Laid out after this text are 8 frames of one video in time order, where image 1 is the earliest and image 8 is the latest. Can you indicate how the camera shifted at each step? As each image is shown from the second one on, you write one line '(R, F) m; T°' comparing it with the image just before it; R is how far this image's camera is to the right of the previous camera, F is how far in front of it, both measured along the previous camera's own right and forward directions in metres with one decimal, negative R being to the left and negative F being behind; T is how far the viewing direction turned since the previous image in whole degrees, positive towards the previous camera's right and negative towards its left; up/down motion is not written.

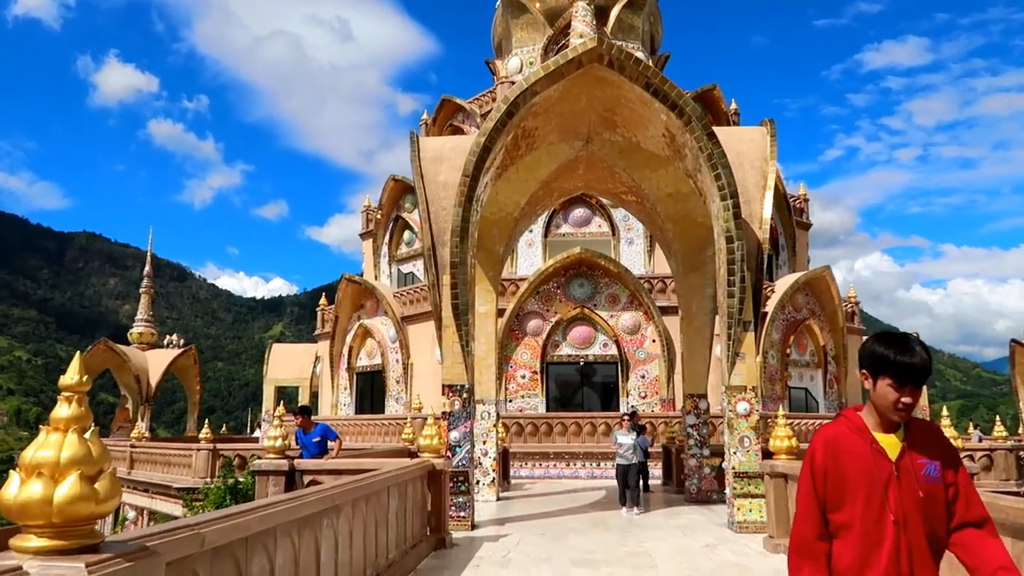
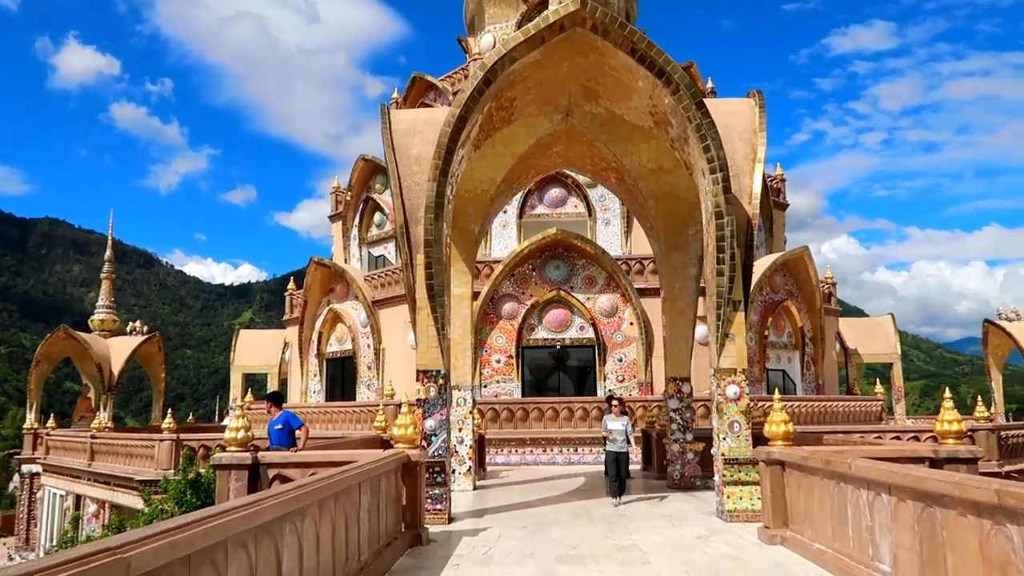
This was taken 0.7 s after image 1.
(-0.1, +0.5) m; +2°
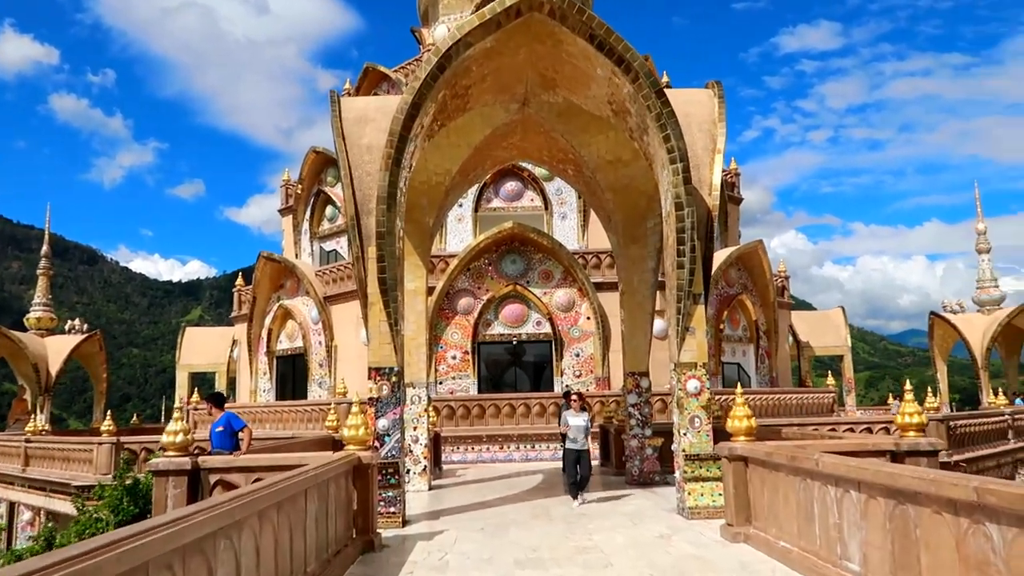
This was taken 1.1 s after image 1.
(0.0, +0.3) m; +3°
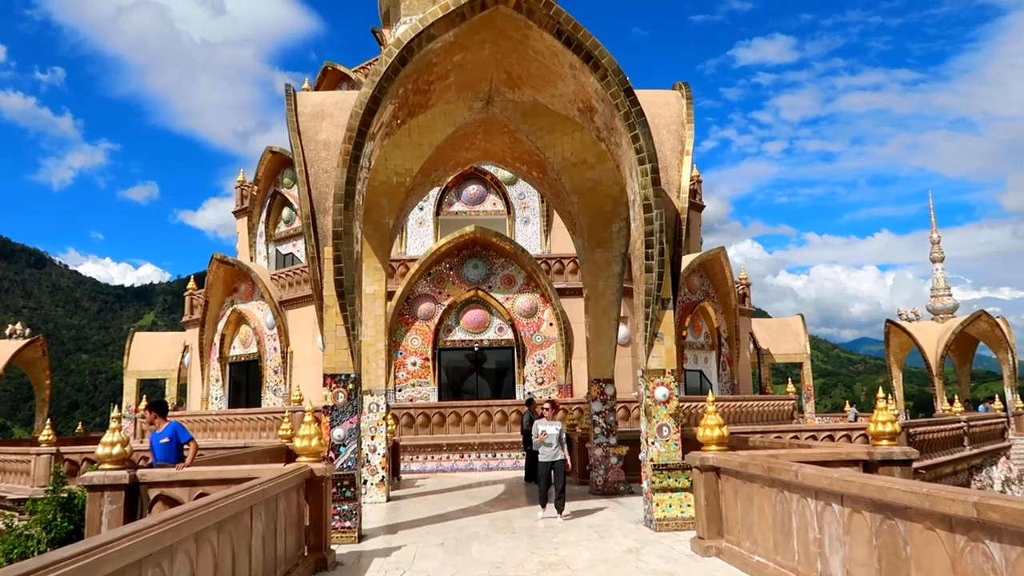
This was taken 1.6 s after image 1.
(0.0, +0.3) m; +3°
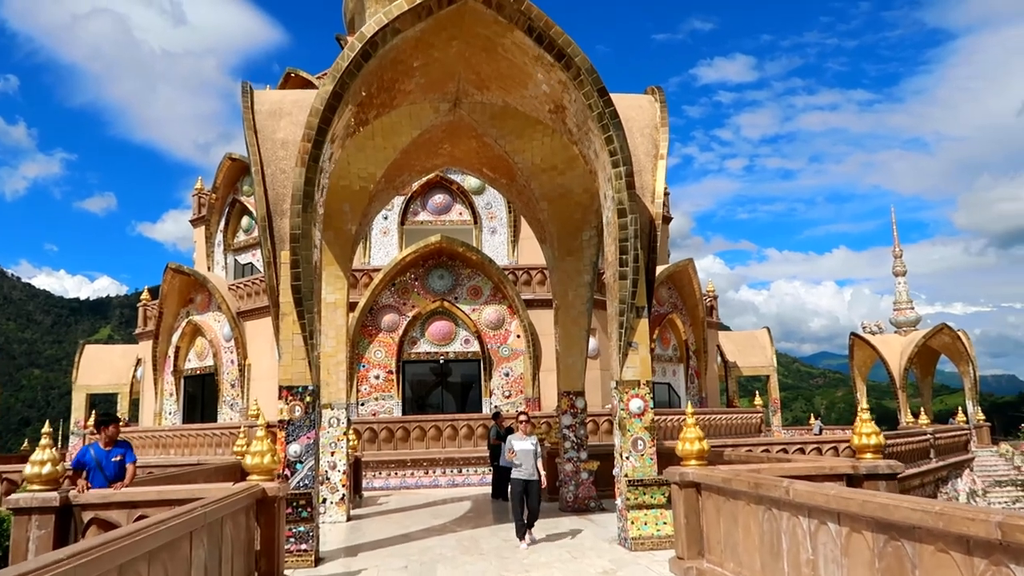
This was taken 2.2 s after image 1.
(0.0, +0.4) m; +3°
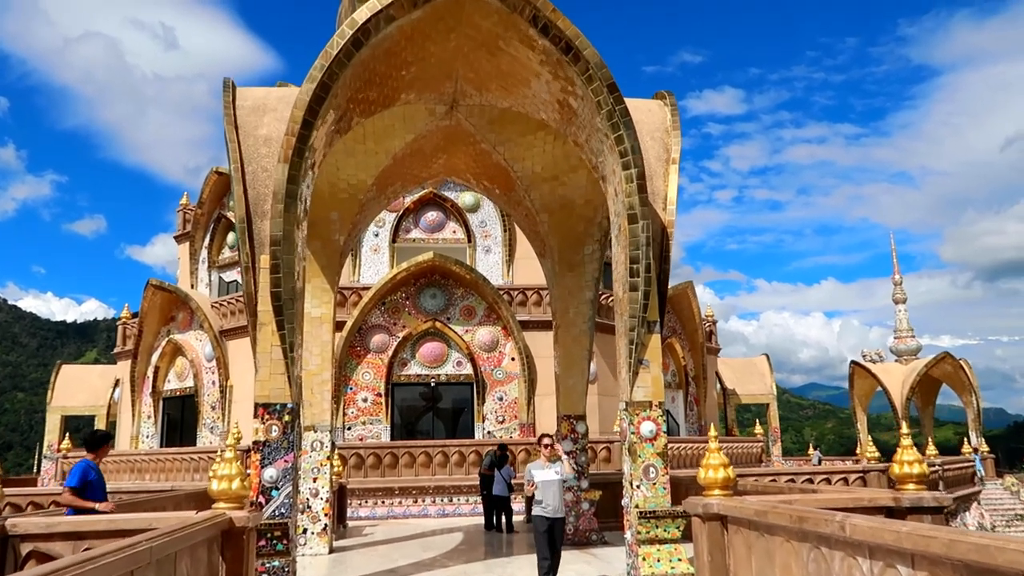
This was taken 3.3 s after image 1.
(-0.1, +0.6) m; +1°
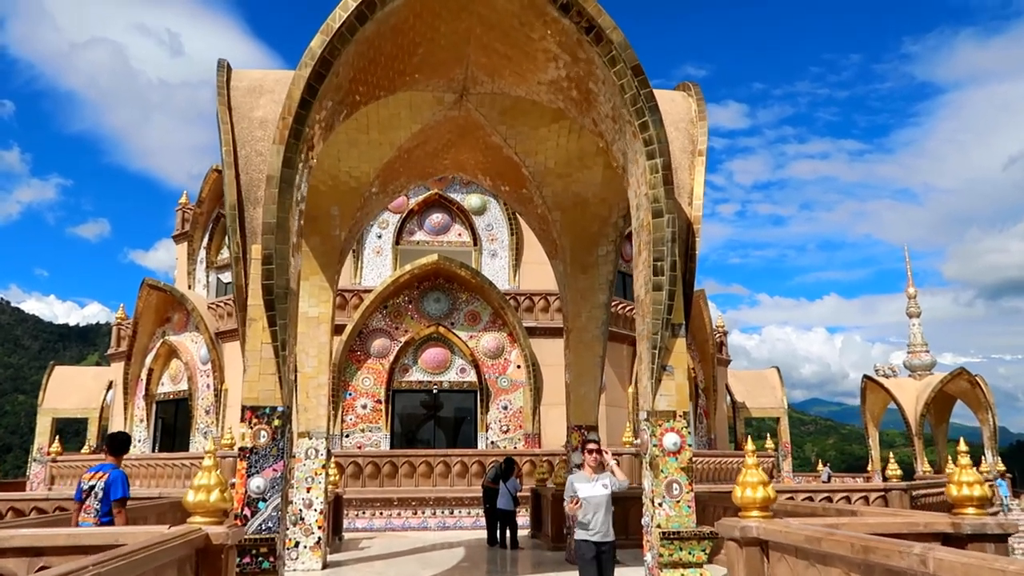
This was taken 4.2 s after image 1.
(-0.1, +0.5) m; 0°
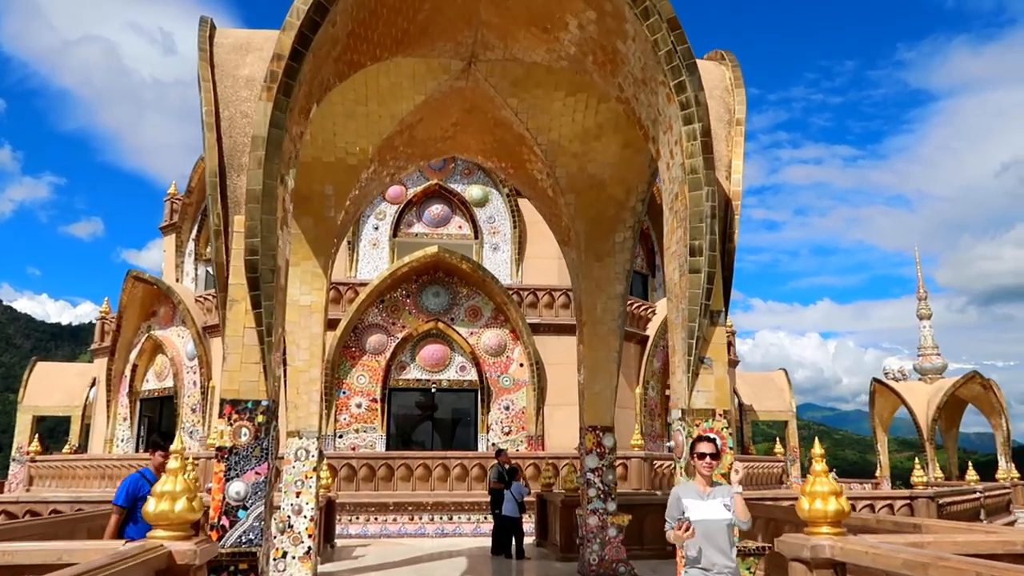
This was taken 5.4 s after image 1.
(-0.2, +0.7) m; 0°
